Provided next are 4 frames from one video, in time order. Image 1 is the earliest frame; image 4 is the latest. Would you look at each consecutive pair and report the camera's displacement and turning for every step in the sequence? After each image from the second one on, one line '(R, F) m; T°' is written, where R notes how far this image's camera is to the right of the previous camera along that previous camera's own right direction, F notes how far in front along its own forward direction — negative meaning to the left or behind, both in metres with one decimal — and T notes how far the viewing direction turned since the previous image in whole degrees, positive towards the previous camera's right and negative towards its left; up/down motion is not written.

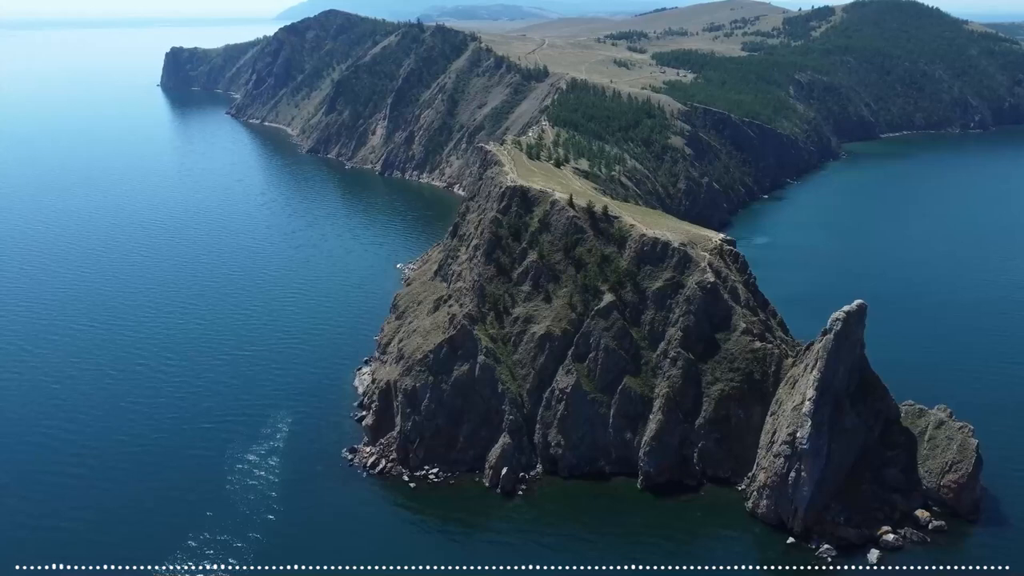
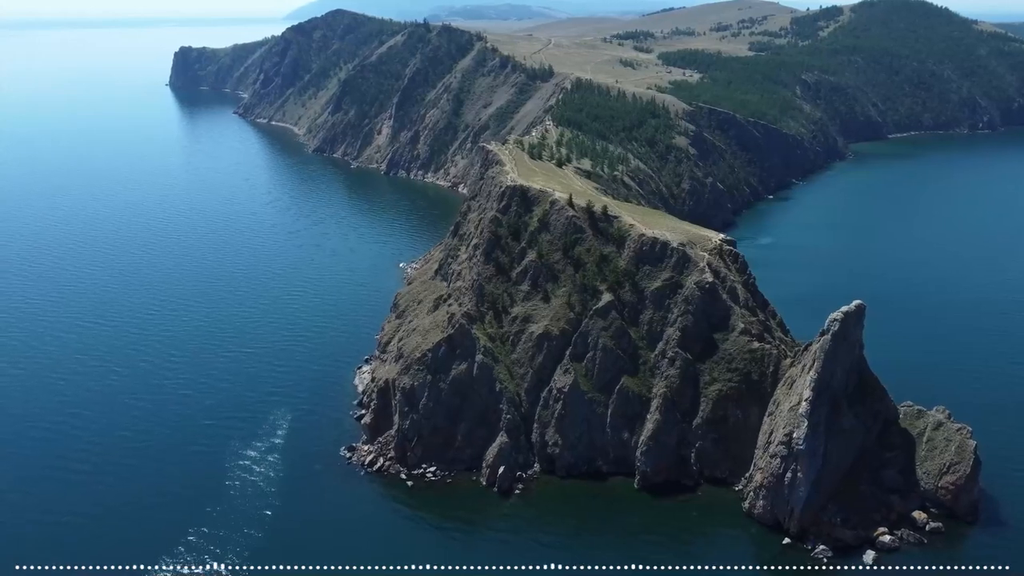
(+1.1, -0.1) m; -1°
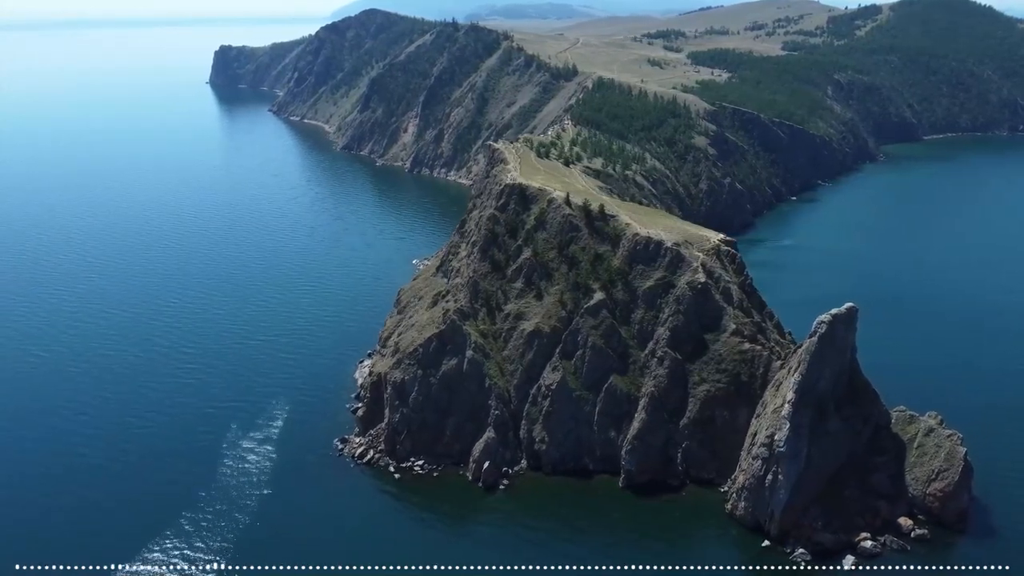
(+5.3, -0.6) m; -3°
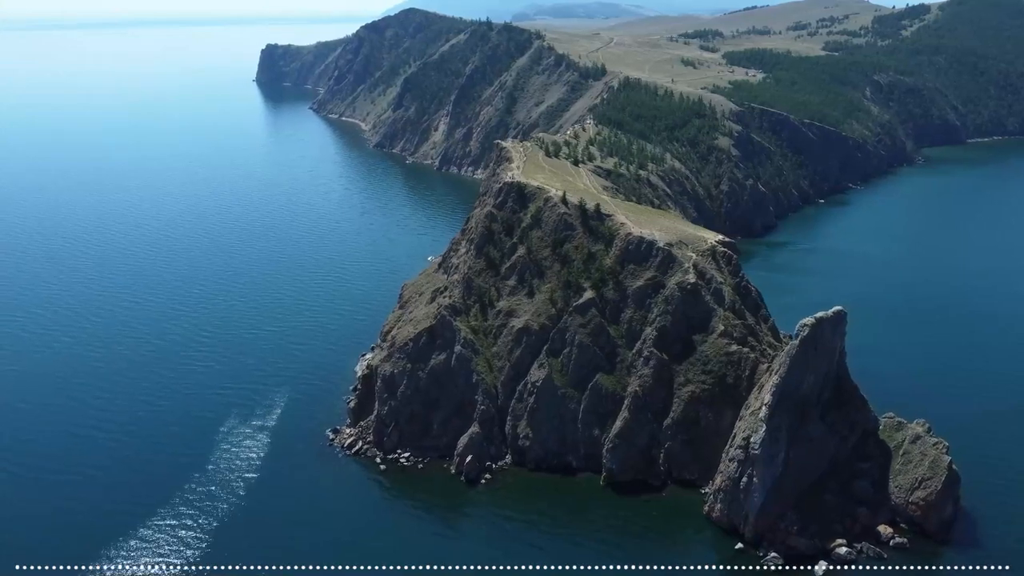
(+6.4, -0.6) m; -4°
